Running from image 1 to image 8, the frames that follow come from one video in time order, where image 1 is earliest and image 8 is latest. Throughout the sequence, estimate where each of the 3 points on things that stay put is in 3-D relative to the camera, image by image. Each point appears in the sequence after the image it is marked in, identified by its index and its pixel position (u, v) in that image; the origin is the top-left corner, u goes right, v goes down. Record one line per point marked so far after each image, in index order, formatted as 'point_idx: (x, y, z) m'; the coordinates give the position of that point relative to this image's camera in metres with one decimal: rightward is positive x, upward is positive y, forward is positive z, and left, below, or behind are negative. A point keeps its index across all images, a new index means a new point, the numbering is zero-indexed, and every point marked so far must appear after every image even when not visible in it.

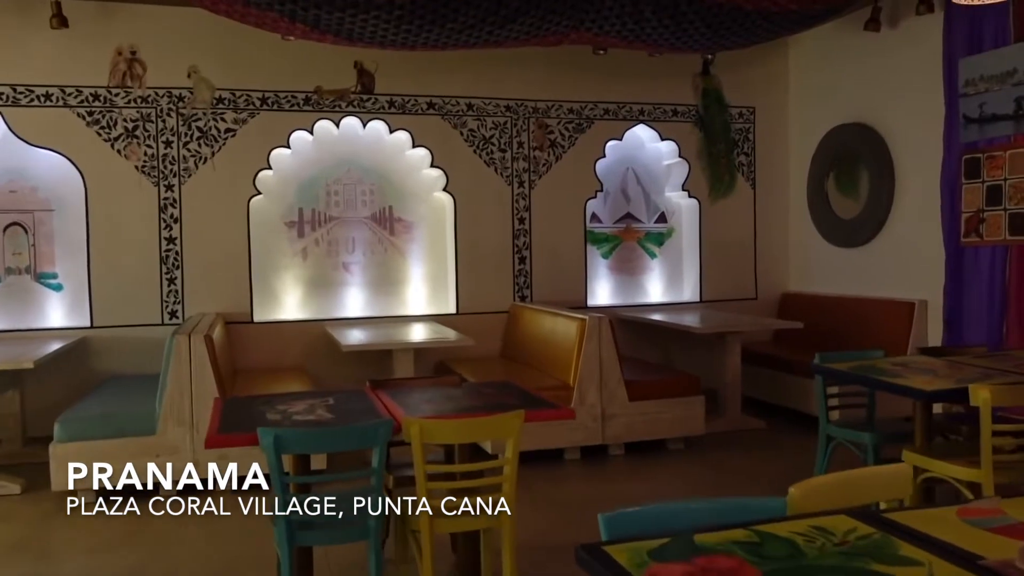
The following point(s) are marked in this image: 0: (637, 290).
0: (+0.9, 0.0, +6.4) m
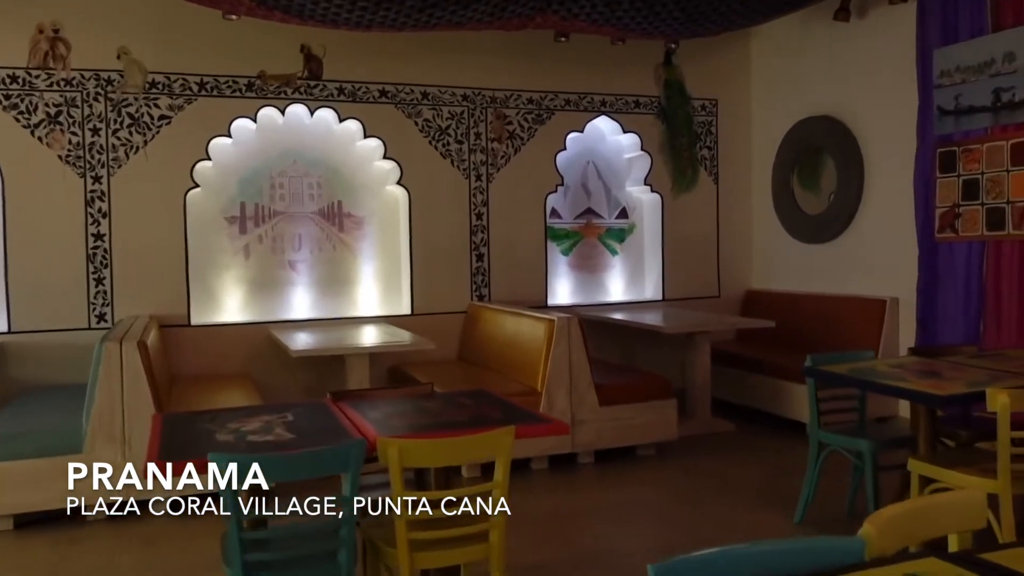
0: (+0.6, 0.0, +6.2) m
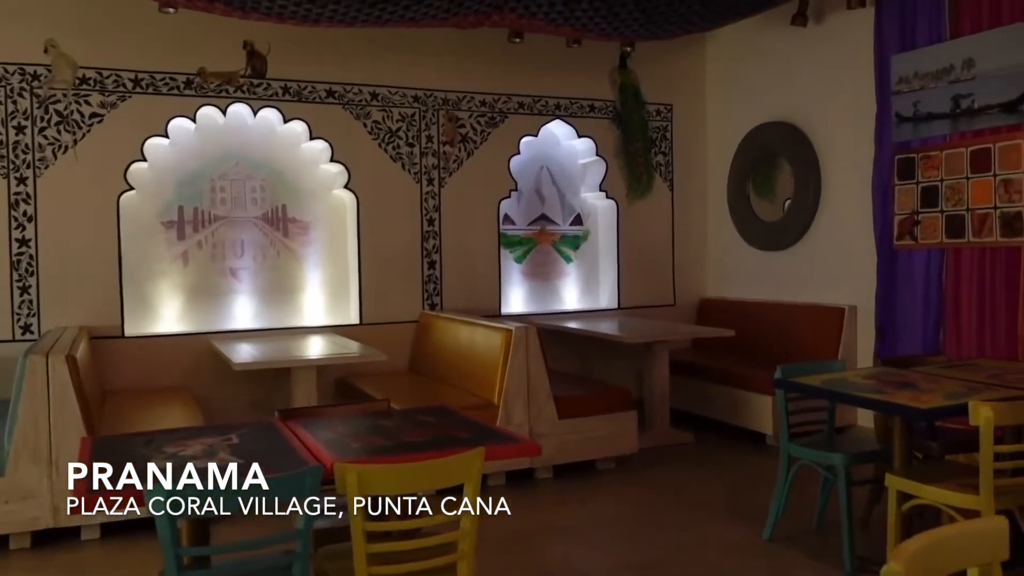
0: (+0.3, -0.1, +6.0) m
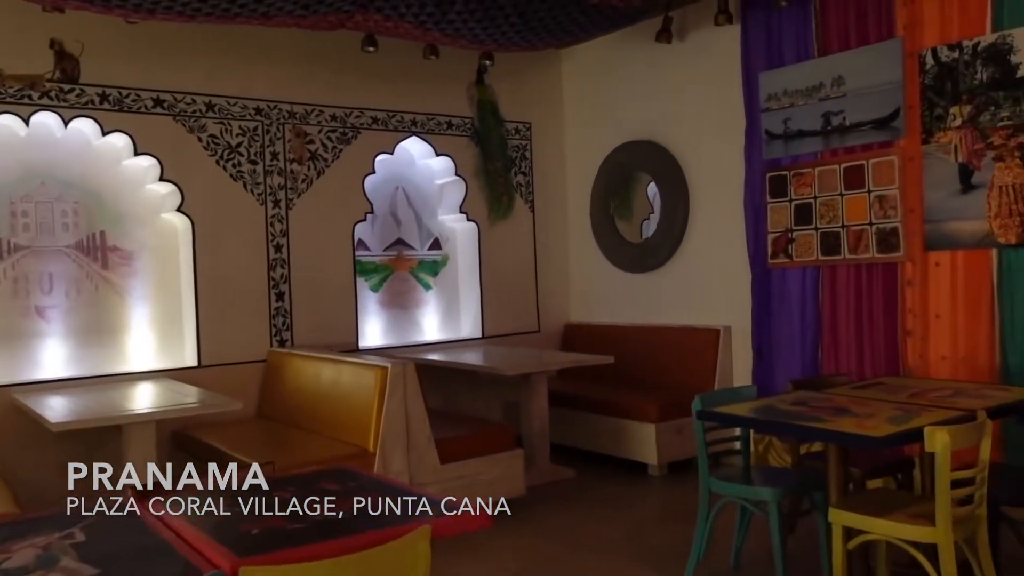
0: (-0.6, -0.2, +5.6) m
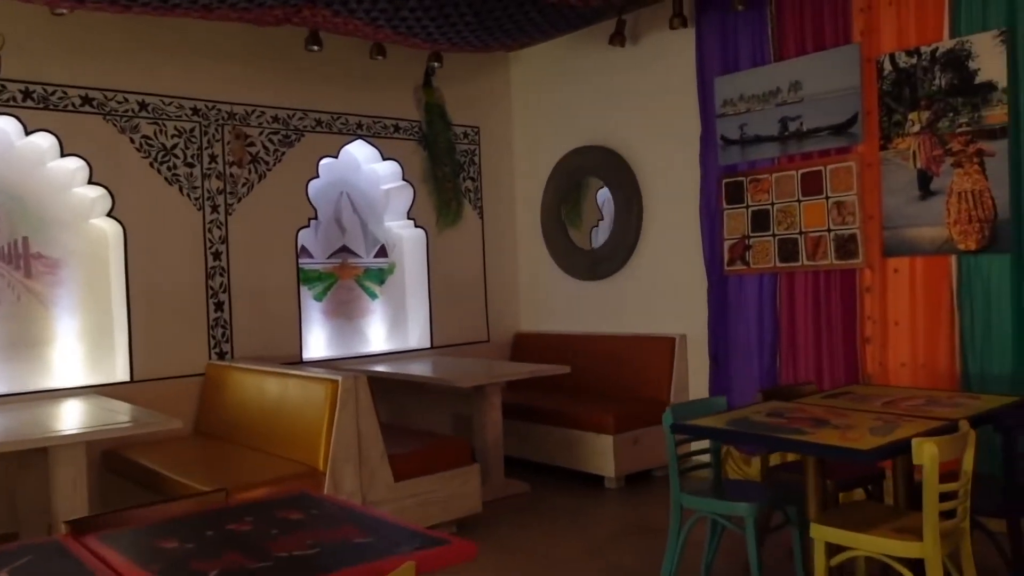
0: (-0.9, -0.3, +5.4) m
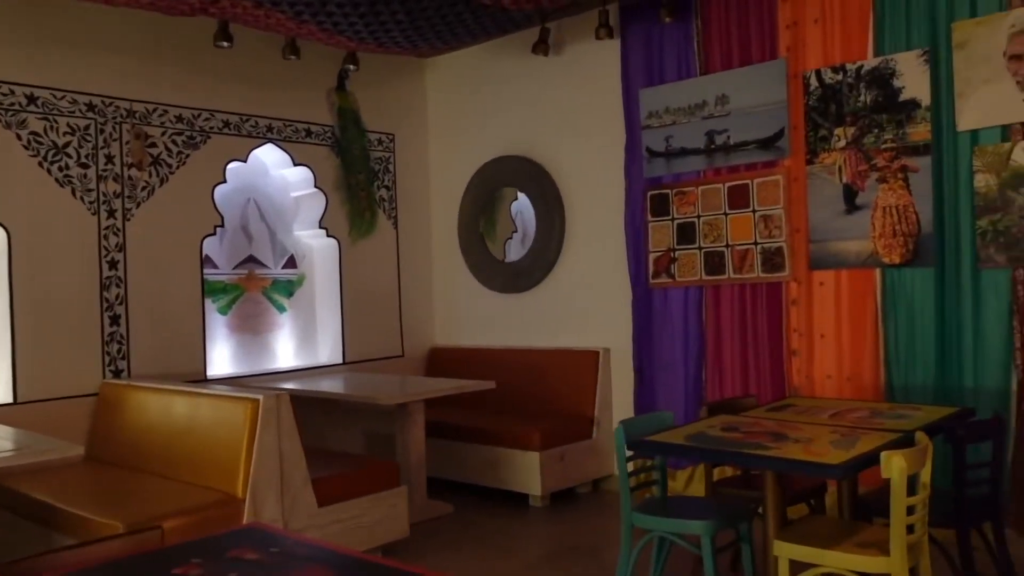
0: (-1.4, -0.4, +5.1) m
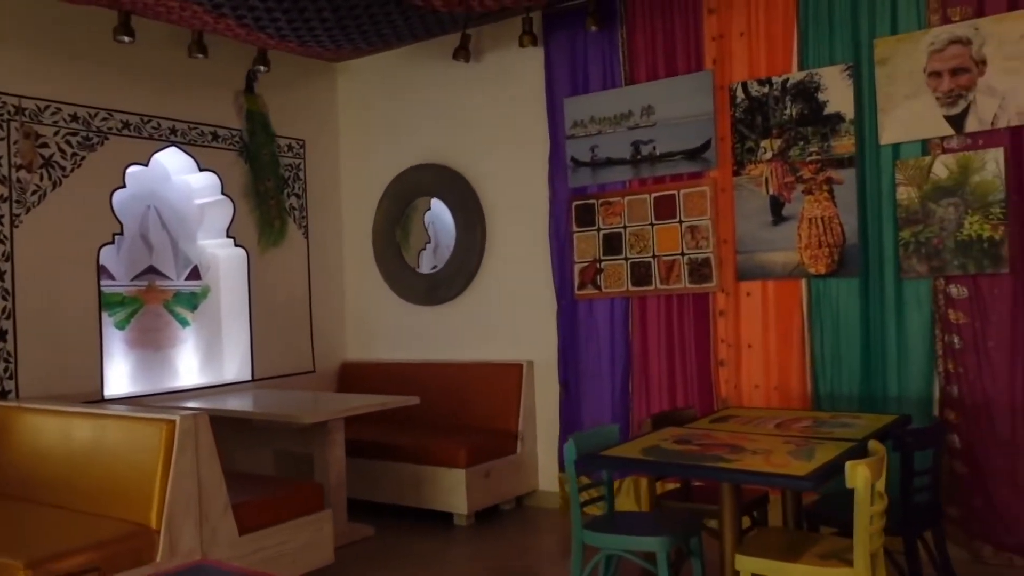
0: (-1.8, -0.4, +4.7) m
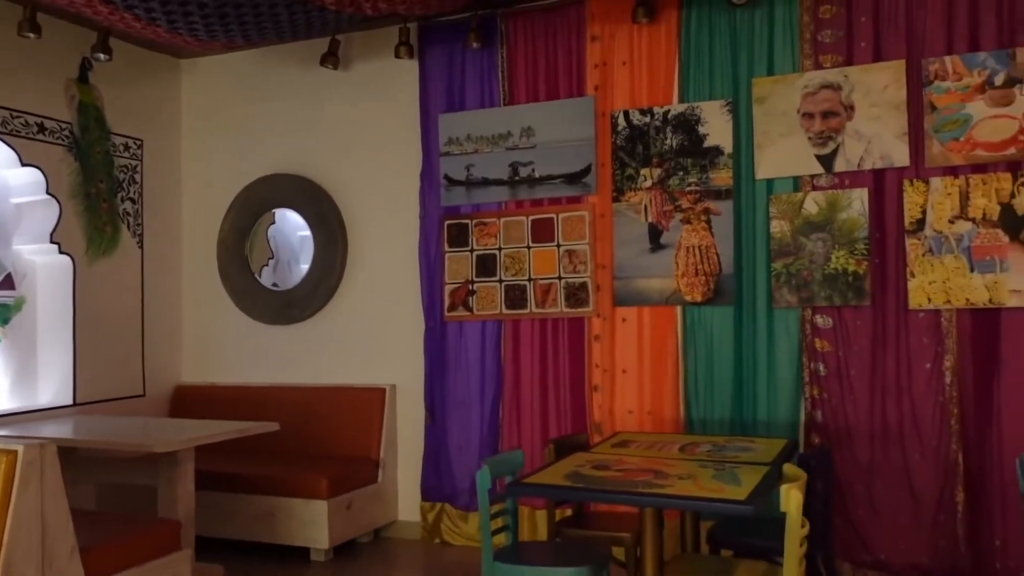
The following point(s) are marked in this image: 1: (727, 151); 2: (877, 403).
0: (-2.5, -0.5, +4.1) m
1: (+0.9, +0.6, +3.9) m
2: (+1.5, -0.5, +3.6) m
